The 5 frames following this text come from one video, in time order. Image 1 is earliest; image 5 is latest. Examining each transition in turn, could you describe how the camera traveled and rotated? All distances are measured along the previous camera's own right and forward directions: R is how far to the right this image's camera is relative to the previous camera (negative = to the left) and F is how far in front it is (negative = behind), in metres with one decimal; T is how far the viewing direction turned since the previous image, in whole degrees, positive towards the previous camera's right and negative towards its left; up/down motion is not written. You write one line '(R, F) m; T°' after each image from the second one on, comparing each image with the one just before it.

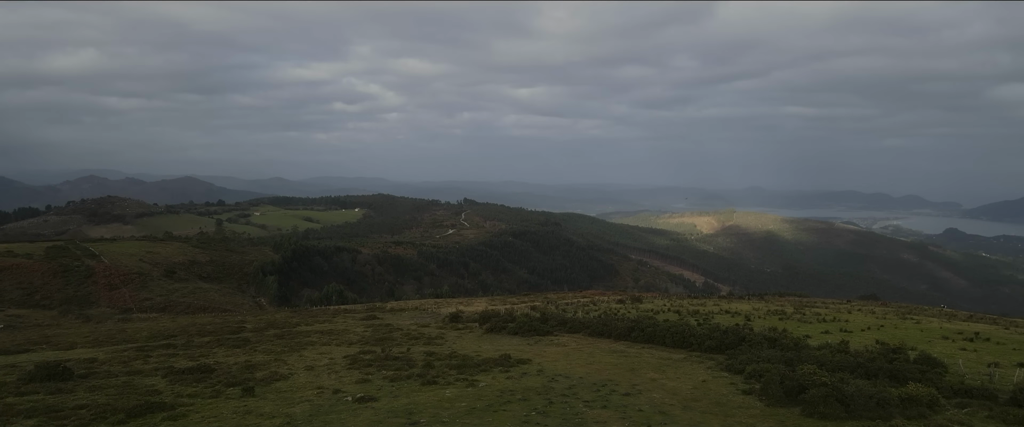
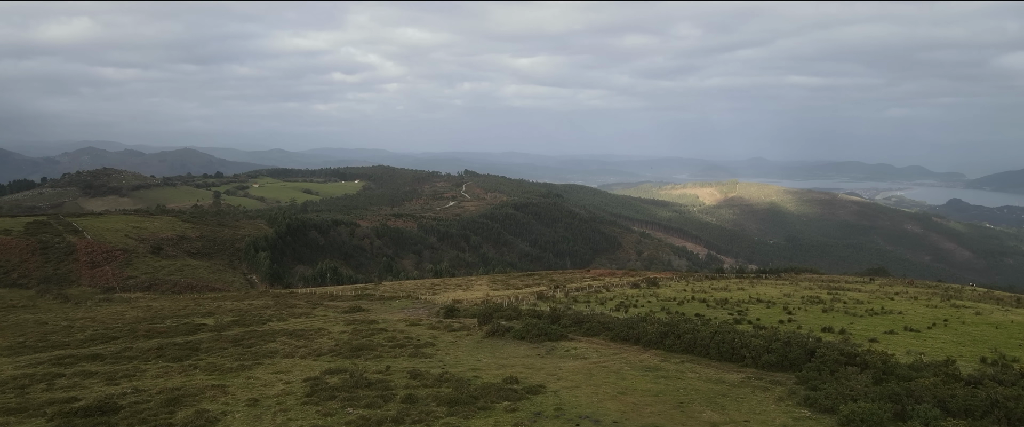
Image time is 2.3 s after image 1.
(-0.2, +5.4) m; 0°
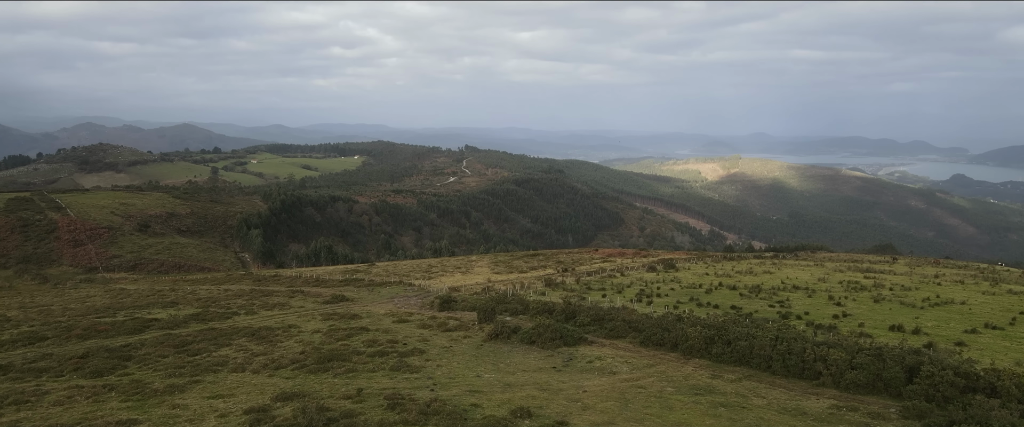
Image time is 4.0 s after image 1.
(-0.3, +4.6) m; 0°
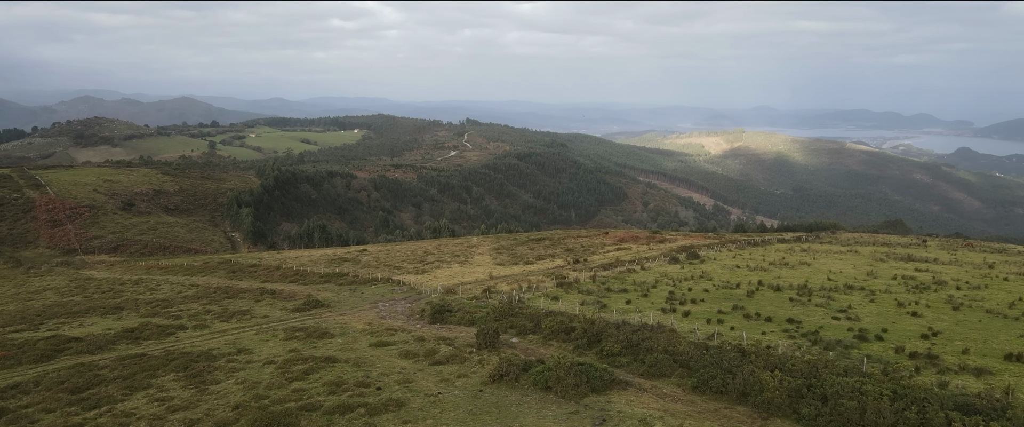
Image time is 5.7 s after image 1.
(-0.2, +5.1) m; 0°
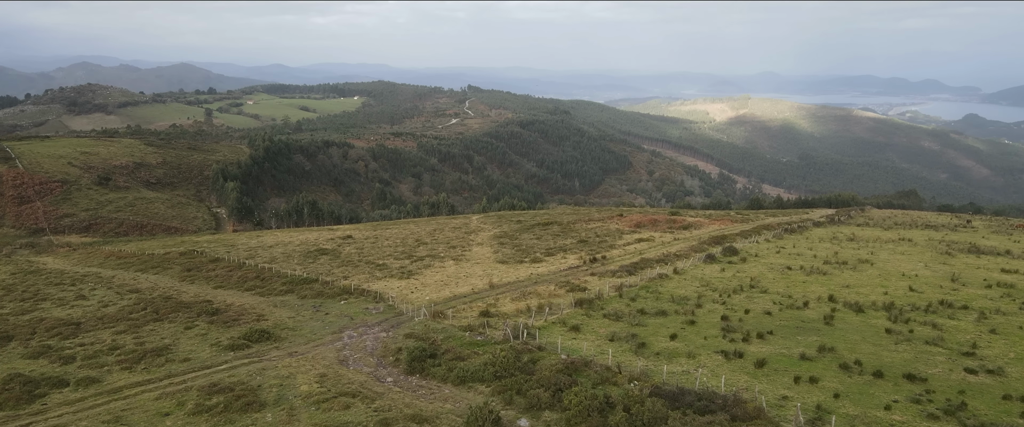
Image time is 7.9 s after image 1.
(-0.1, +6.5) m; 0°
